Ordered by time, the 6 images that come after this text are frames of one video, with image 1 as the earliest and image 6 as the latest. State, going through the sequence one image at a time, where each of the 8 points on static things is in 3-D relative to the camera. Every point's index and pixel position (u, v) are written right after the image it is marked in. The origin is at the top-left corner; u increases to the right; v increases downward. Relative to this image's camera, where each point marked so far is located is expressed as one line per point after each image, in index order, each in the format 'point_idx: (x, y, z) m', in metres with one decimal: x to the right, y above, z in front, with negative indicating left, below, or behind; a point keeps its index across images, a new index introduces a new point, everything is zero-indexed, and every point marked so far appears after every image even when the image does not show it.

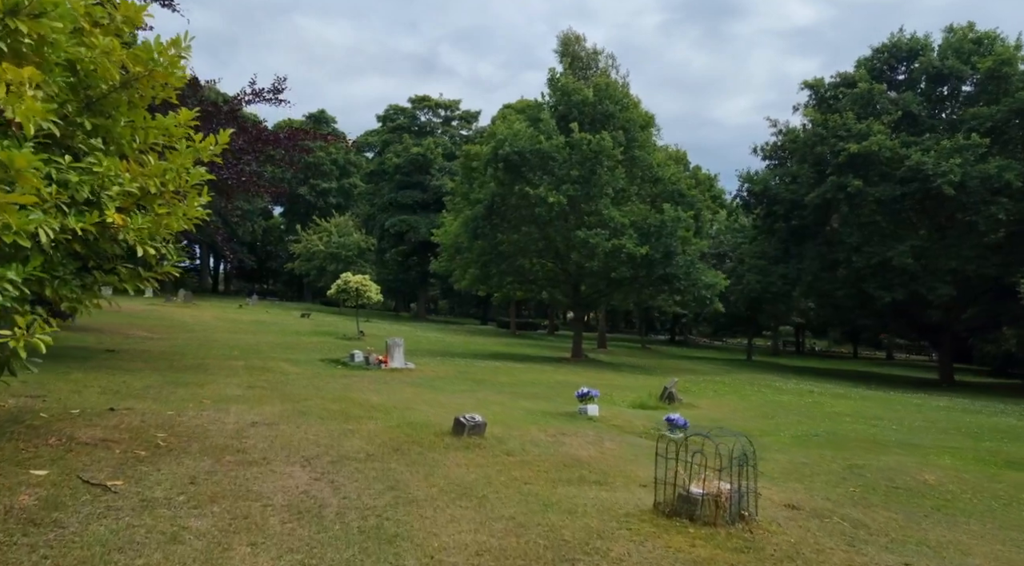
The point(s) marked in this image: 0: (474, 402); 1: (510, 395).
0: (-0.6, -2.0, +15.1) m
1: (0.0, -2.1, +16.5) m
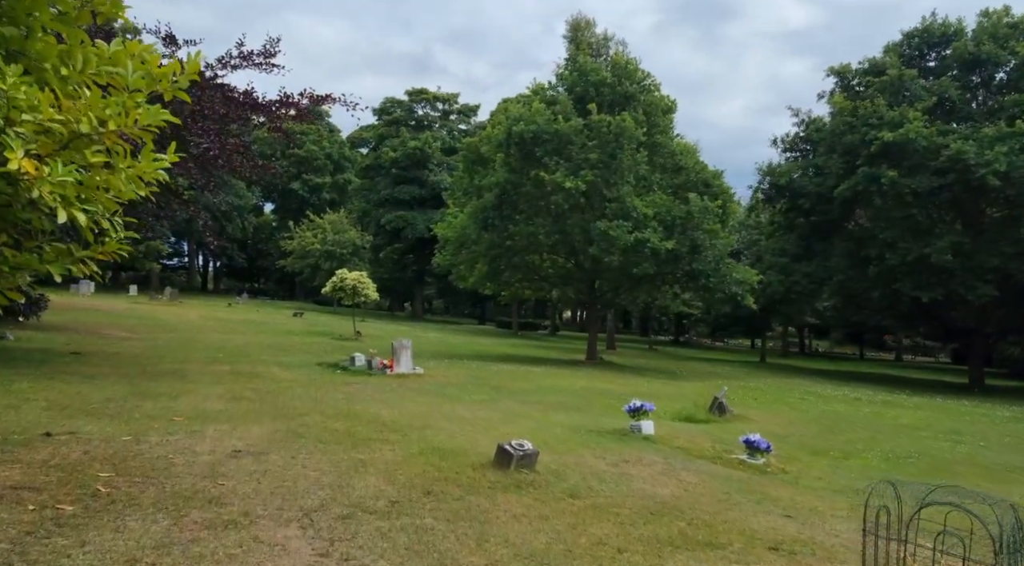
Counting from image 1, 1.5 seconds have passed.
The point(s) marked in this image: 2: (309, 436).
0: (-0.2, -1.9, +12.9) m
1: (+0.4, -2.0, +14.3) m
2: (-2.0, -1.5, +9.0) m
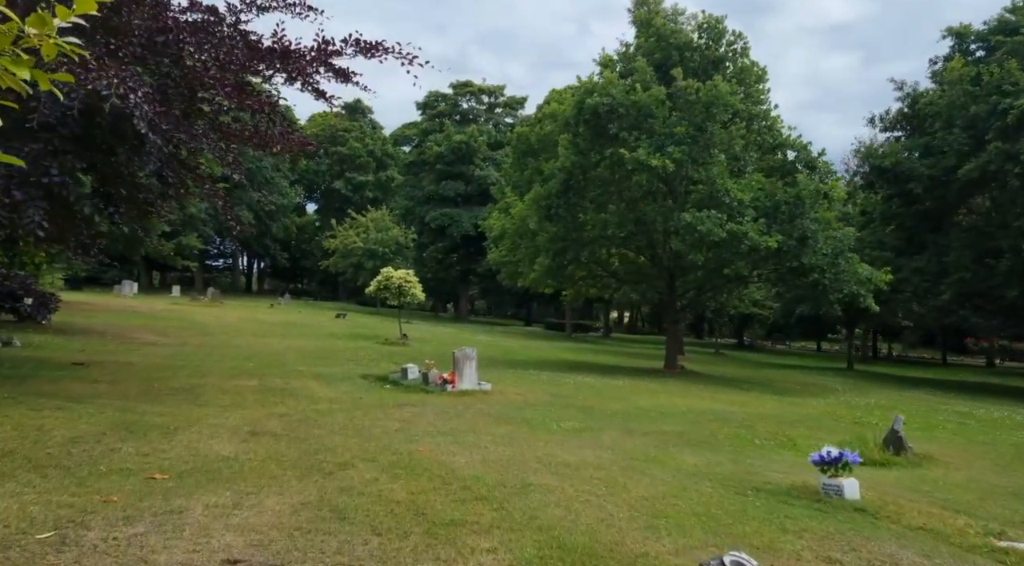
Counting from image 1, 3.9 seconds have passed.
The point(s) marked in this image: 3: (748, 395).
0: (+1.1, -1.8, +9.4) m
1: (+1.7, -2.0, +10.8) m
2: (-1.0, -1.5, +5.6) m
3: (+4.9, -2.3, +18.4) m
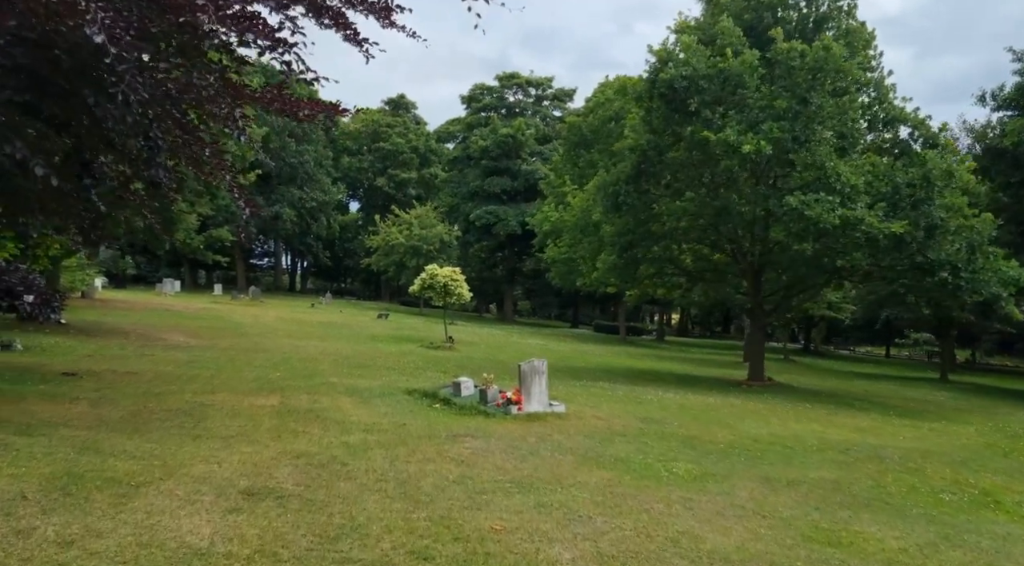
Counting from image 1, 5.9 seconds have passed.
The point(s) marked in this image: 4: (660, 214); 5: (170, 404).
0: (+1.9, -1.8, +6.3) m
1: (+2.6, -1.9, +7.7) m
2: (-0.3, -1.4, +2.6) m
3: (+6.1, -2.3, +15.2) m
4: (+3.4, +1.6, +20.2) m
5: (-4.4, -1.5, +11.4) m
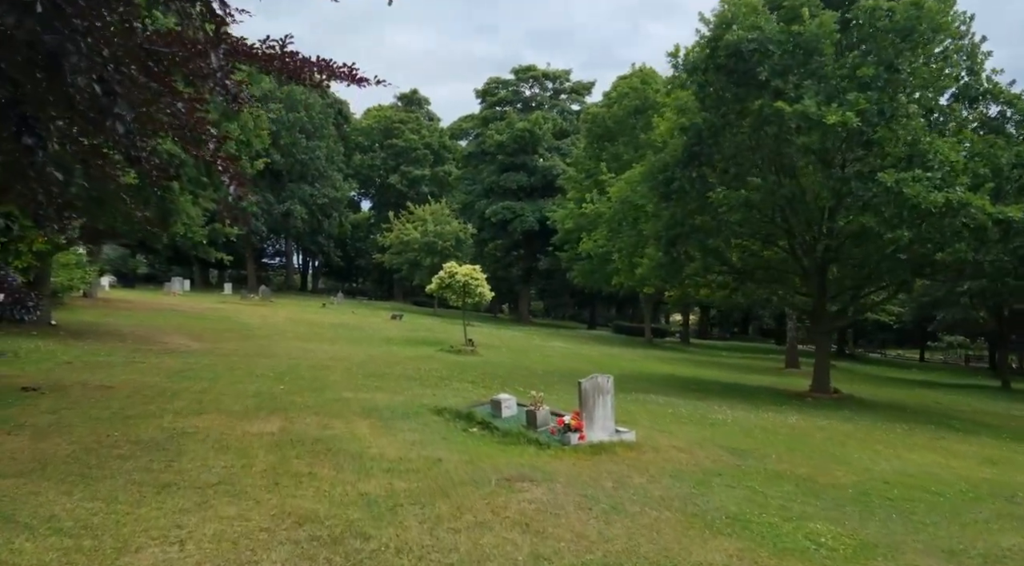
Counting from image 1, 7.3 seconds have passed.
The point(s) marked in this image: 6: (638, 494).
0: (+2.4, -1.8, +3.9) m
1: (+3.2, -1.9, +5.2) m
2: (+0.2, -1.4, +0.2) m
3: (+6.8, -2.3, +12.7) m
4: (+4.1, +1.6, +17.7) m
5: (-3.7, -1.5, +9.0) m
6: (+1.1, -1.8, +7.5) m
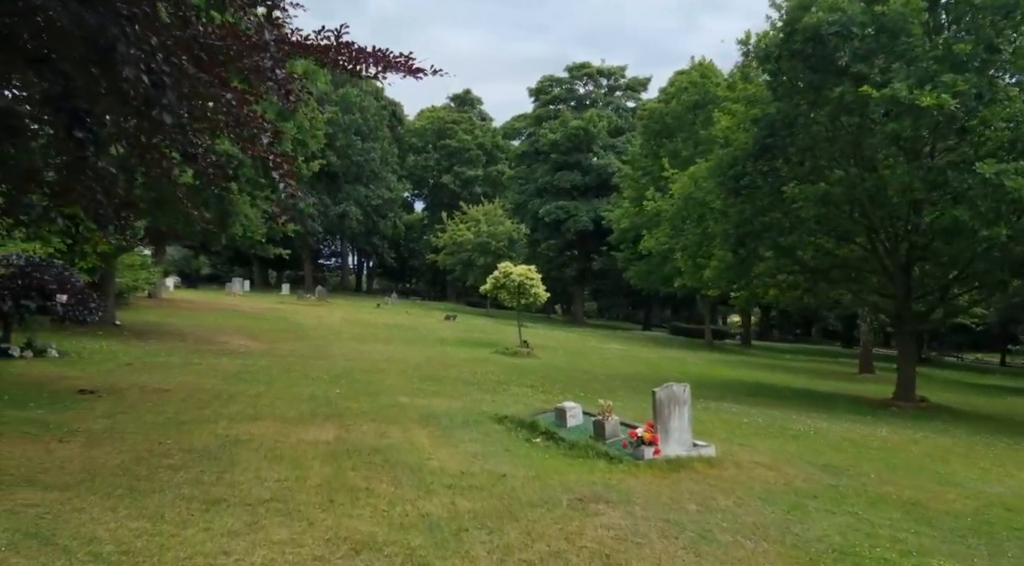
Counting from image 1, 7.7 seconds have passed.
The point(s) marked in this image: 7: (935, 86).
0: (+2.8, -1.8, +3.1) m
1: (+3.6, -1.9, +4.3) m
2: (+0.3, -1.4, -0.5) m
3: (+7.6, -2.3, +11.6) m
4: (+5.3, +1.6, +16.8) m
5: (-3.1, -1.5, +8.5) m
6: (+1.6, -1.8, +6.8) m
7: (+6.8, +3.1, +14.5) m
